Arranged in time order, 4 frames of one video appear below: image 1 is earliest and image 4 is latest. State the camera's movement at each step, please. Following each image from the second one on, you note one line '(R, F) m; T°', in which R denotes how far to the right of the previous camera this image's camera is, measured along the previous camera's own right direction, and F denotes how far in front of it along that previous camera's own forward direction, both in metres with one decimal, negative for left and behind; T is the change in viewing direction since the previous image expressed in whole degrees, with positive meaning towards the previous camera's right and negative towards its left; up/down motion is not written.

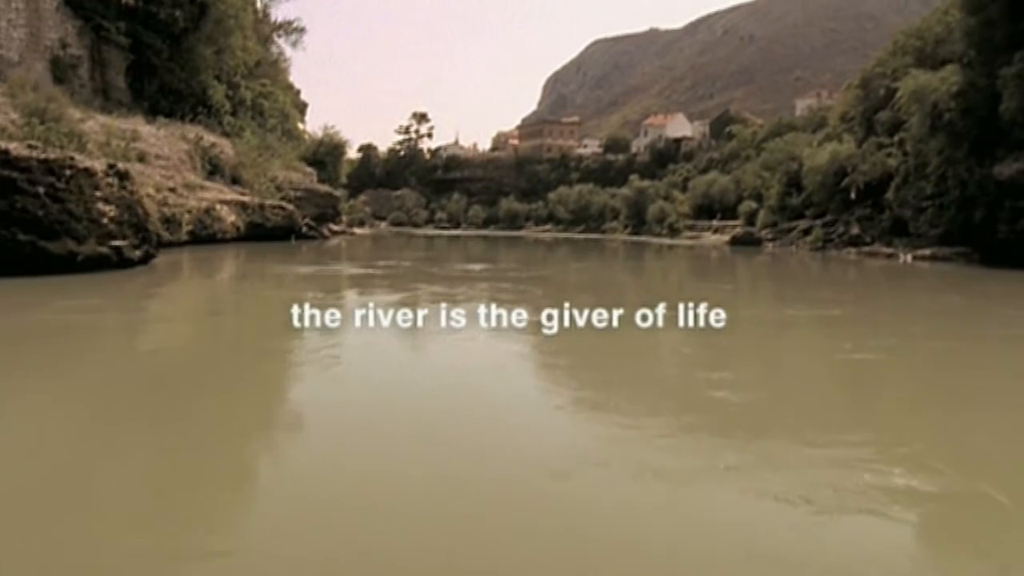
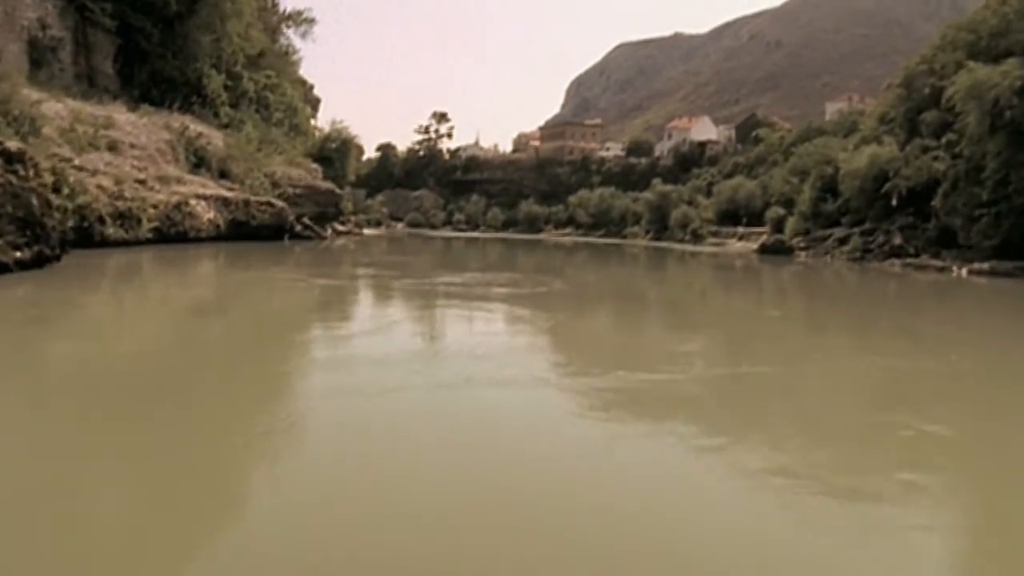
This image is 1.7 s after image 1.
(+0.2, +1.4) m; -1°
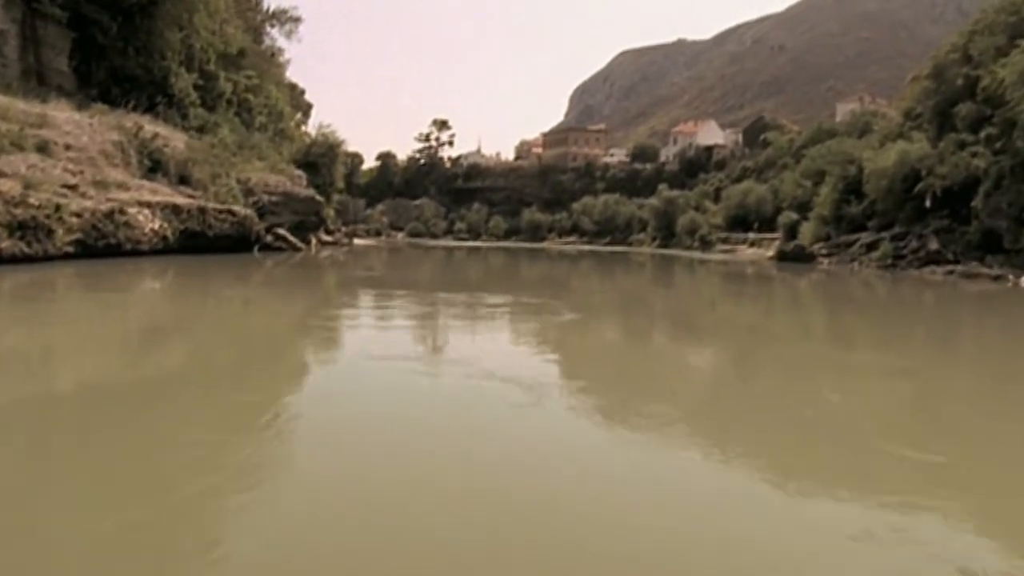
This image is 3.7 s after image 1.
(+0.2, +1.6) m; 0°
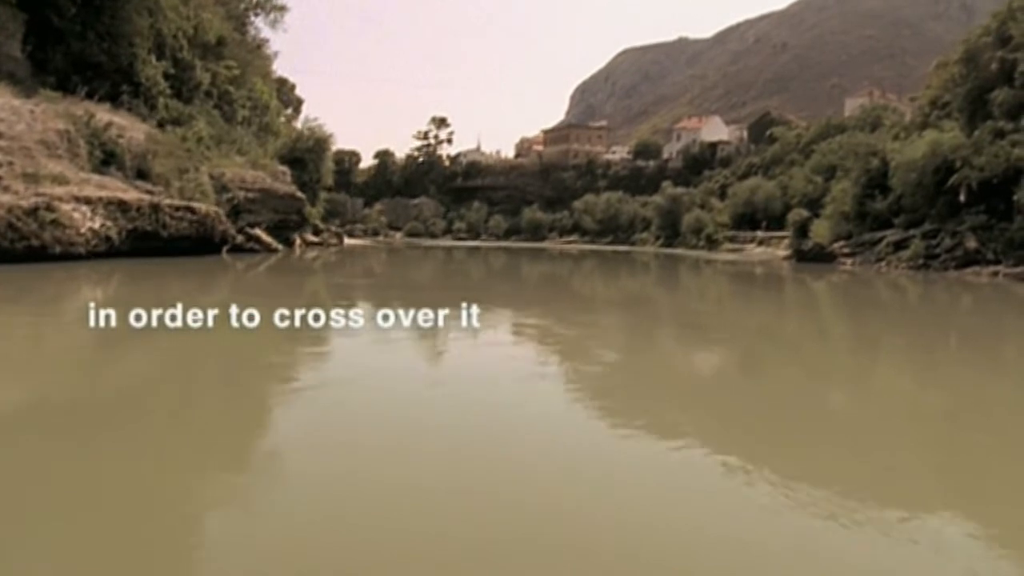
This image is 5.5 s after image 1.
(+0.1, +1.4) m; 0°
